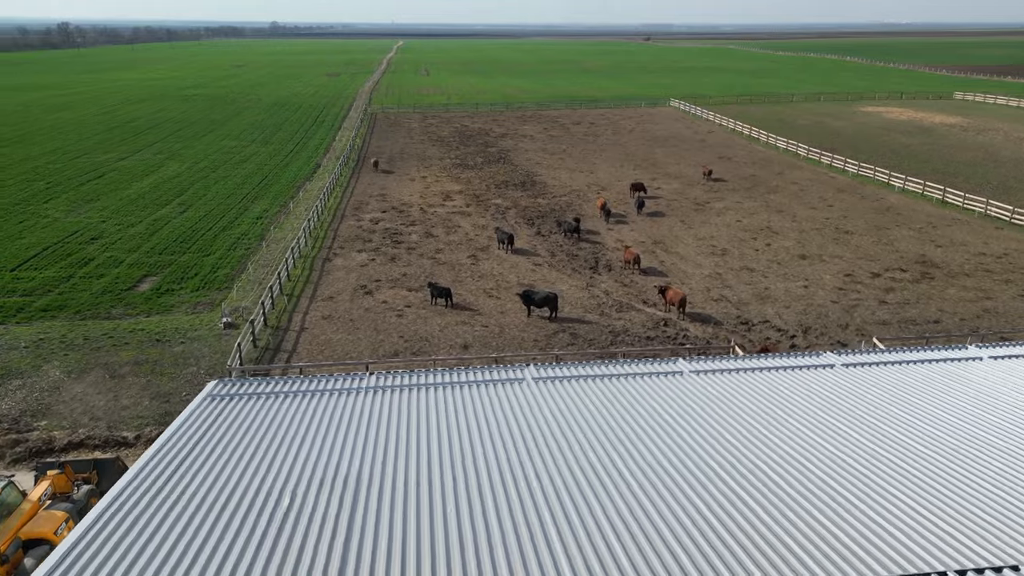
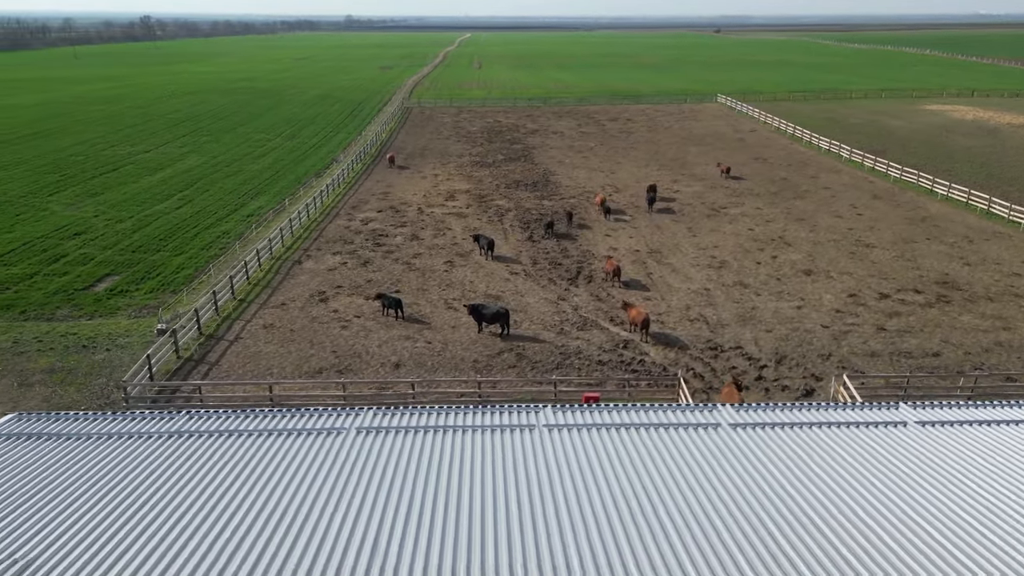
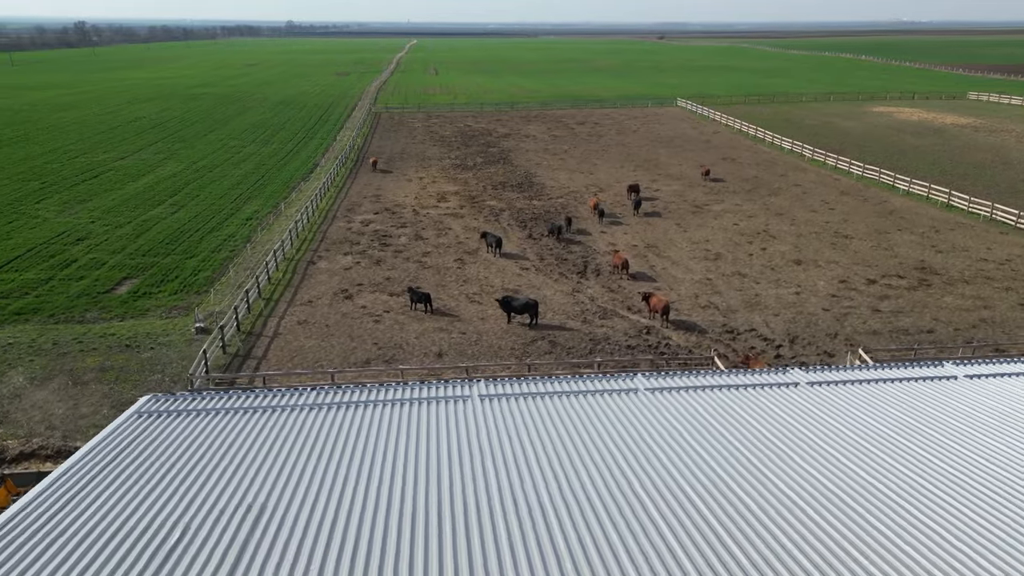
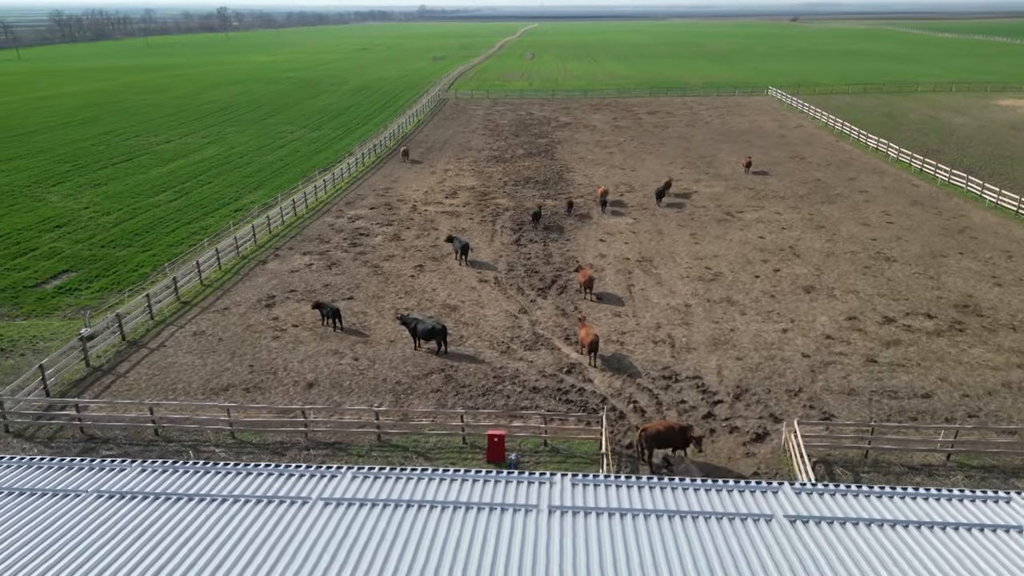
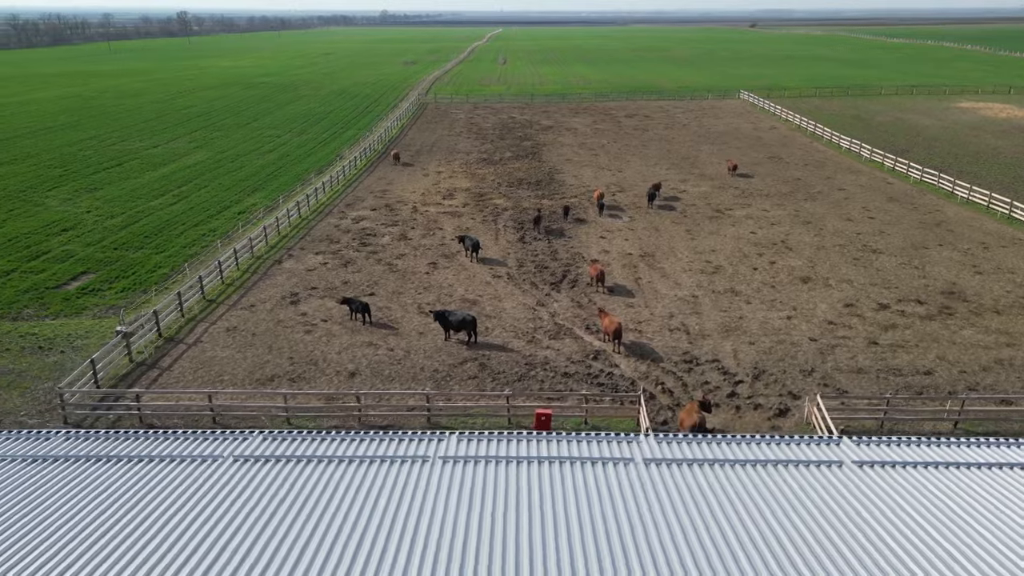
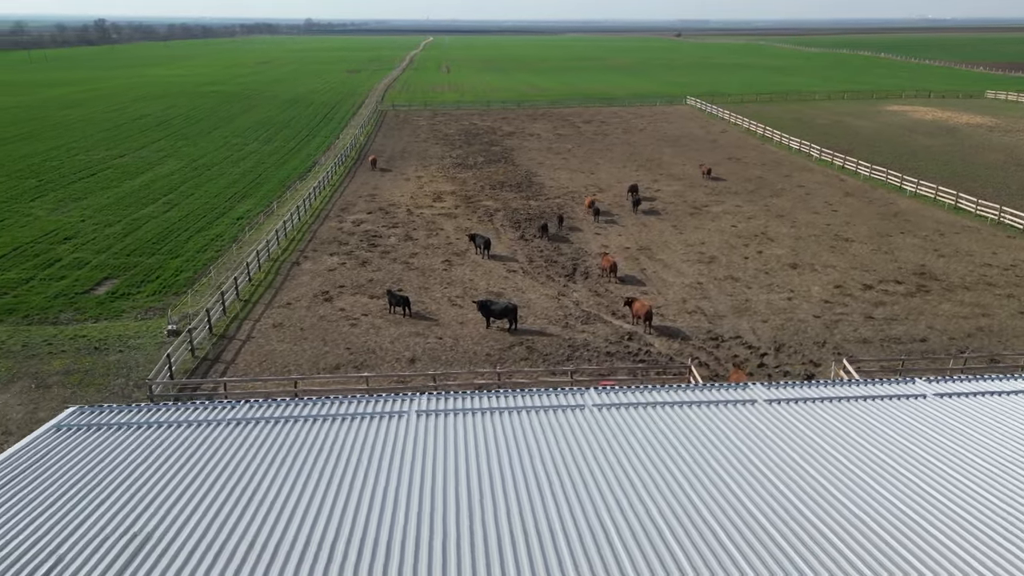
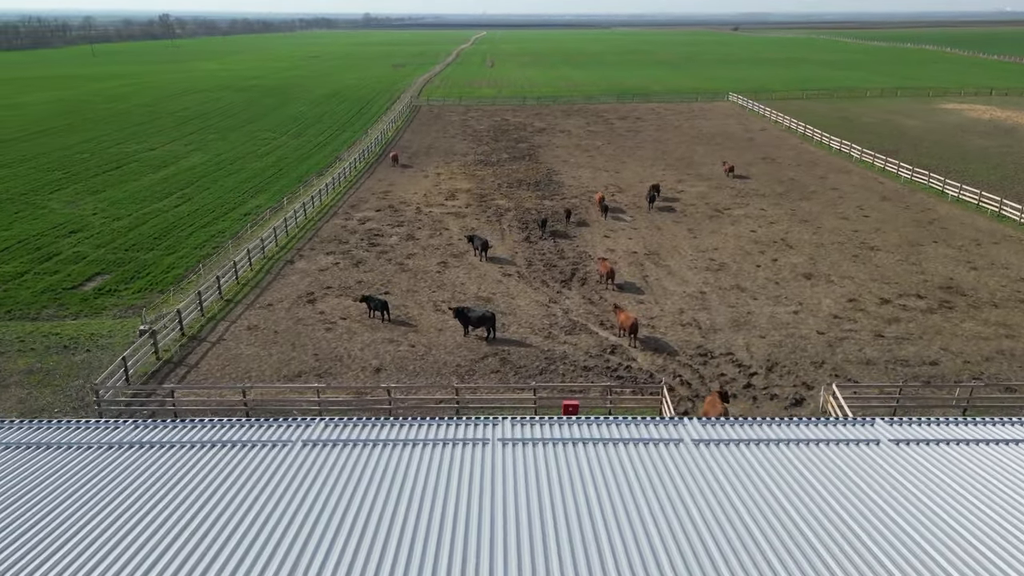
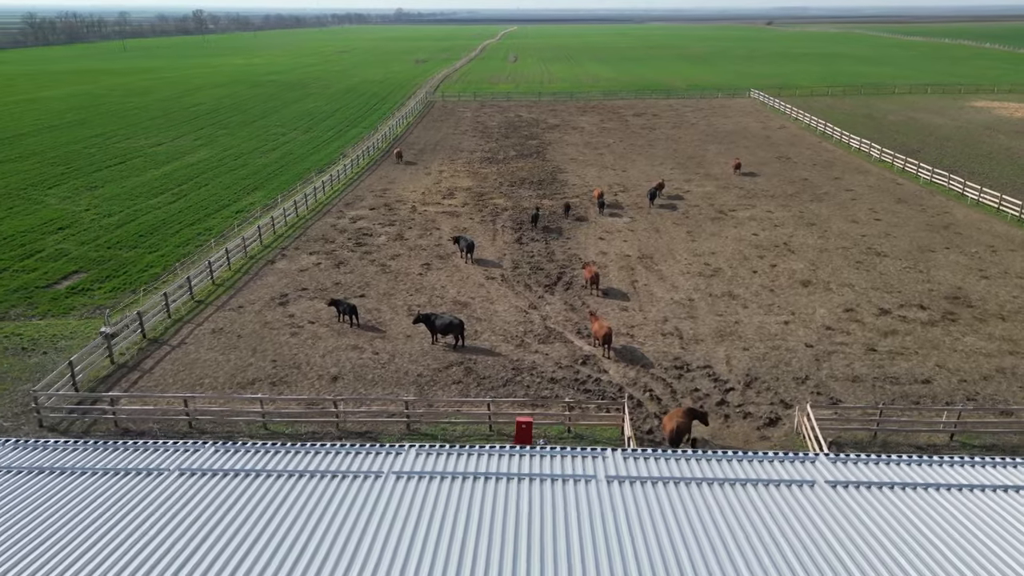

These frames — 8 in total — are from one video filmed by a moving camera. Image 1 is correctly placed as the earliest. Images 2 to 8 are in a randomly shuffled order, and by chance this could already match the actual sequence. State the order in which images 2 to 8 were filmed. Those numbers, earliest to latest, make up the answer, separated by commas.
3, 6, 2, 7, 5, 8, 4
